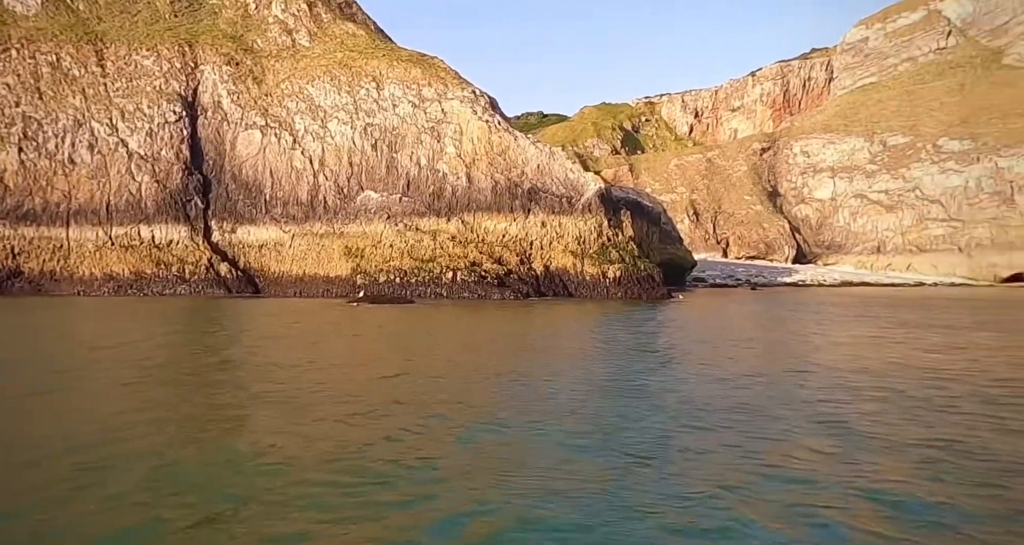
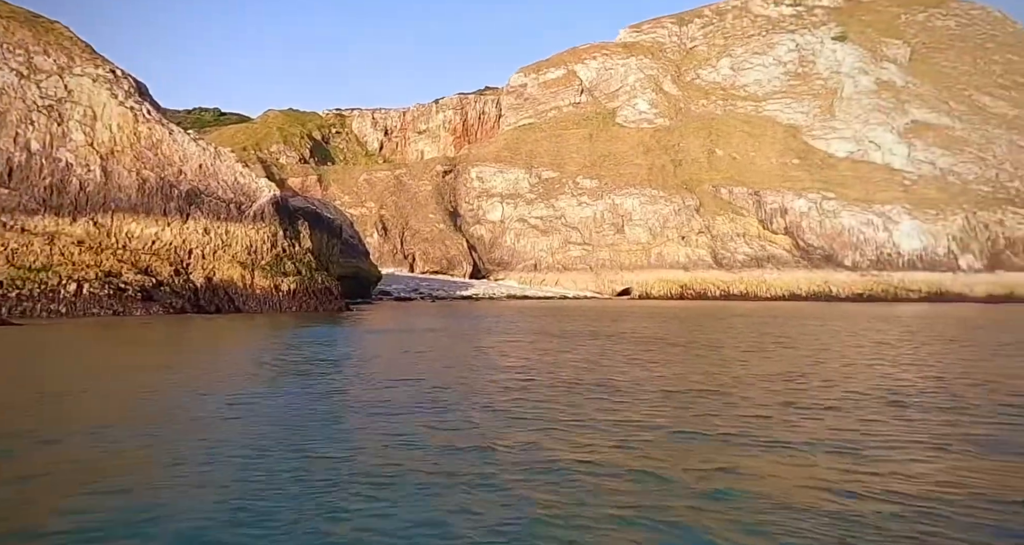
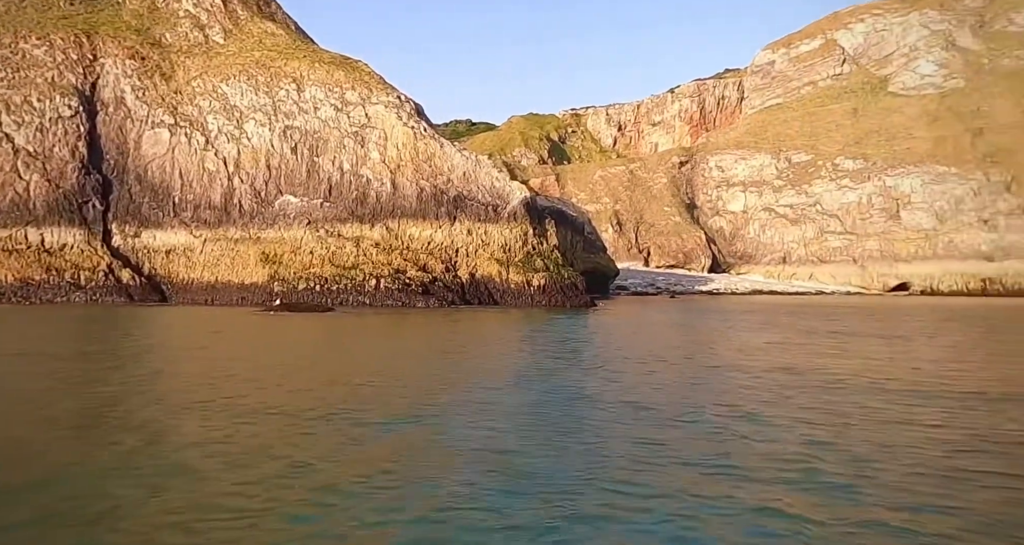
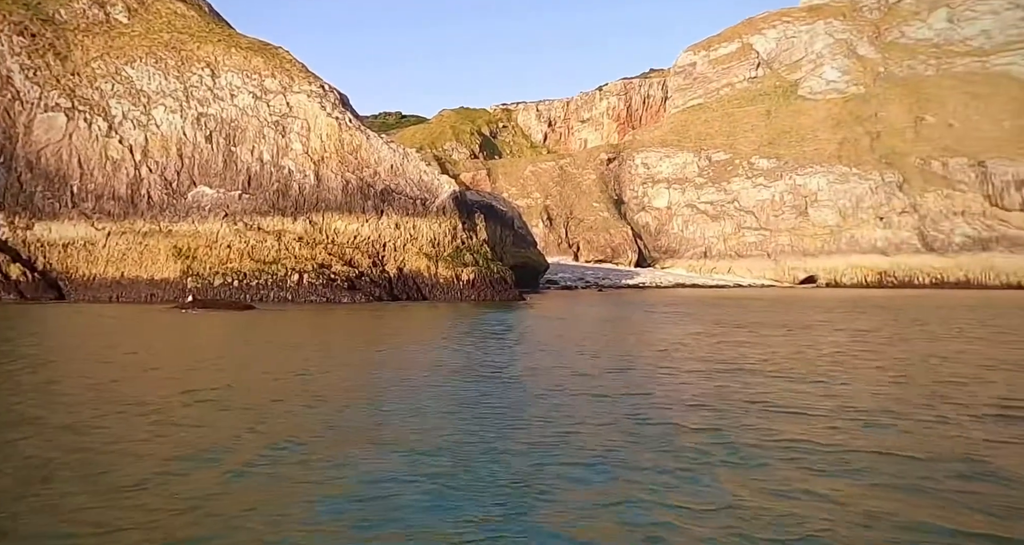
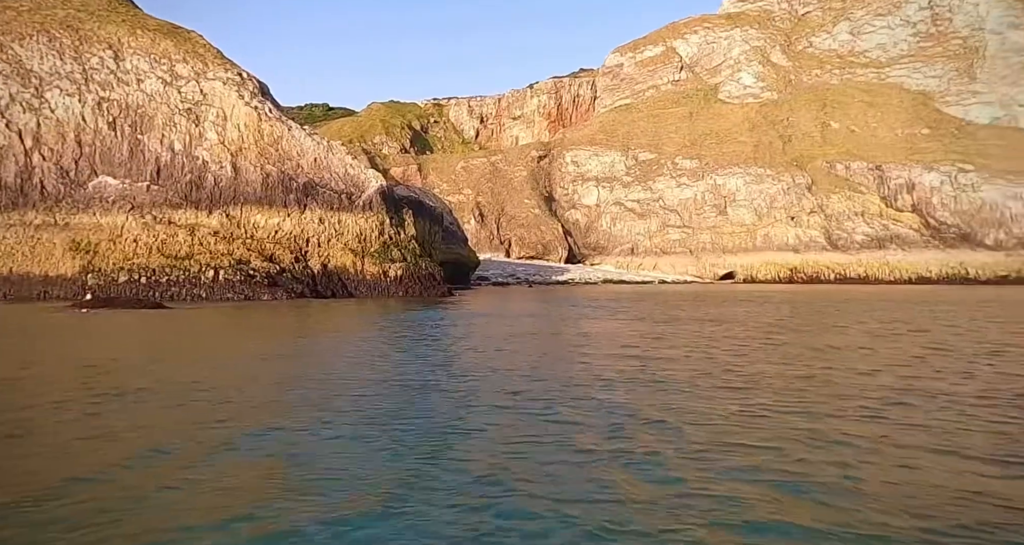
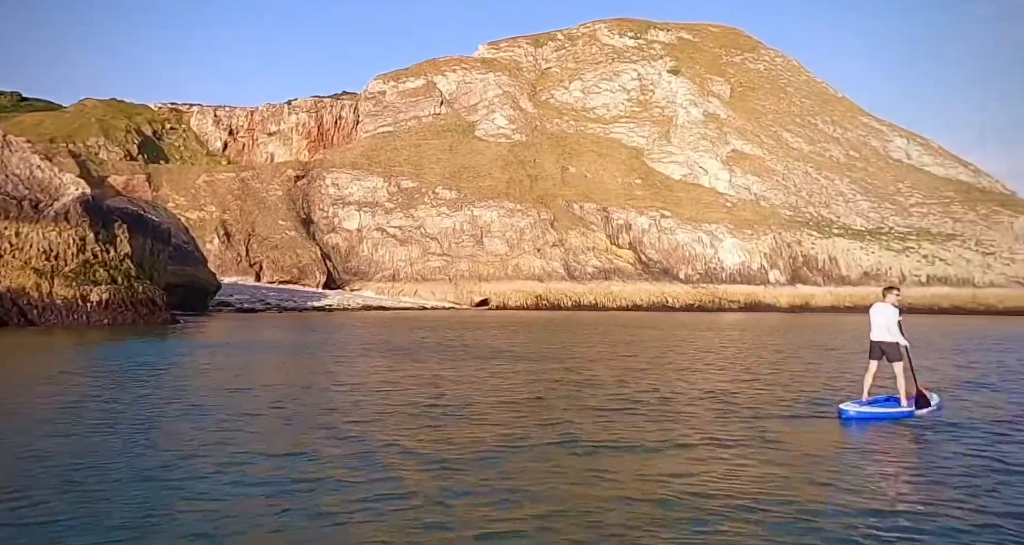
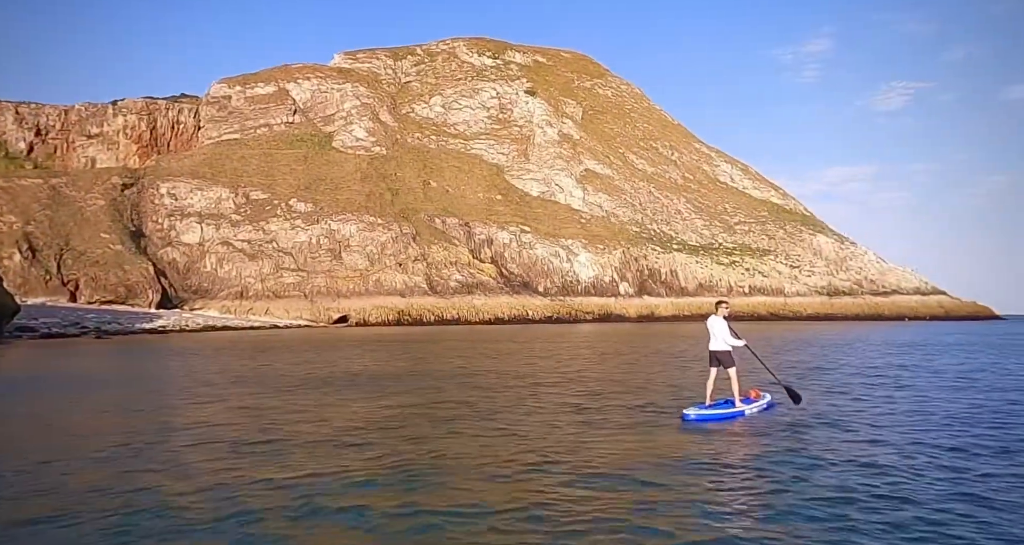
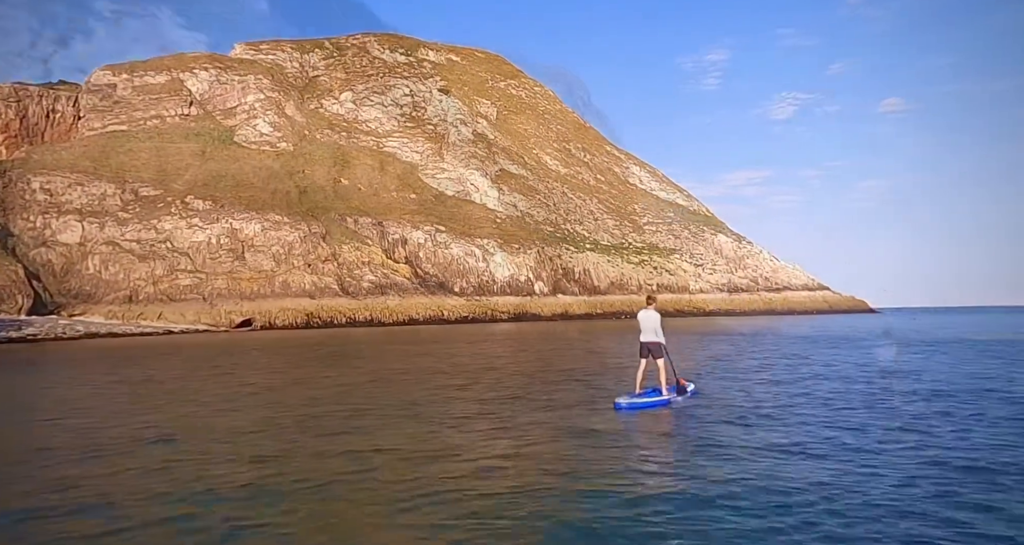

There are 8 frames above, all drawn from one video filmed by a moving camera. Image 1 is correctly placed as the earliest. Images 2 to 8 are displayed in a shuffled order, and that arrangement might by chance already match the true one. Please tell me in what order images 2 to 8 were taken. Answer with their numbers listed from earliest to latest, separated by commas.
3, 4, 5, 2, 6, 7, 8
